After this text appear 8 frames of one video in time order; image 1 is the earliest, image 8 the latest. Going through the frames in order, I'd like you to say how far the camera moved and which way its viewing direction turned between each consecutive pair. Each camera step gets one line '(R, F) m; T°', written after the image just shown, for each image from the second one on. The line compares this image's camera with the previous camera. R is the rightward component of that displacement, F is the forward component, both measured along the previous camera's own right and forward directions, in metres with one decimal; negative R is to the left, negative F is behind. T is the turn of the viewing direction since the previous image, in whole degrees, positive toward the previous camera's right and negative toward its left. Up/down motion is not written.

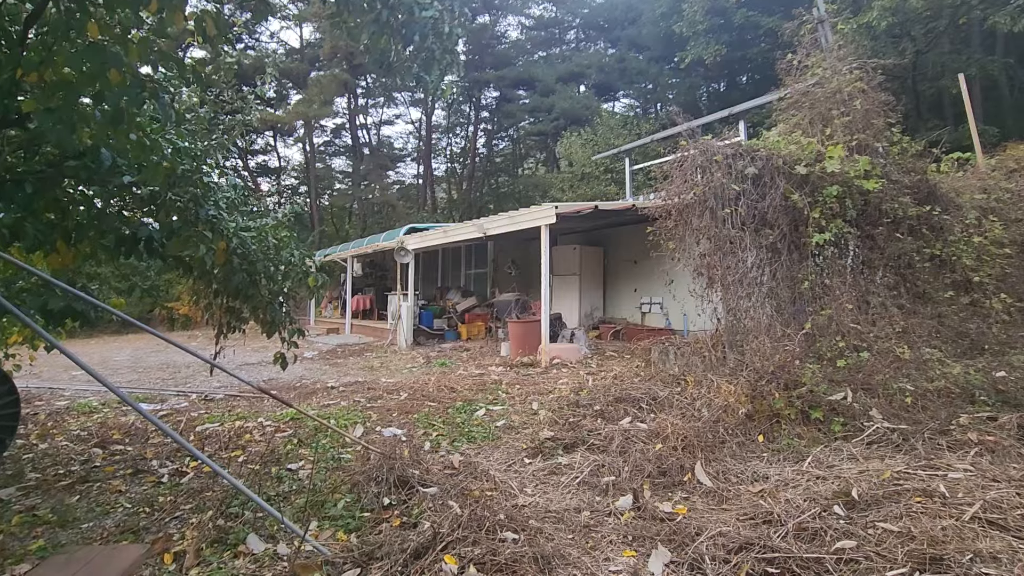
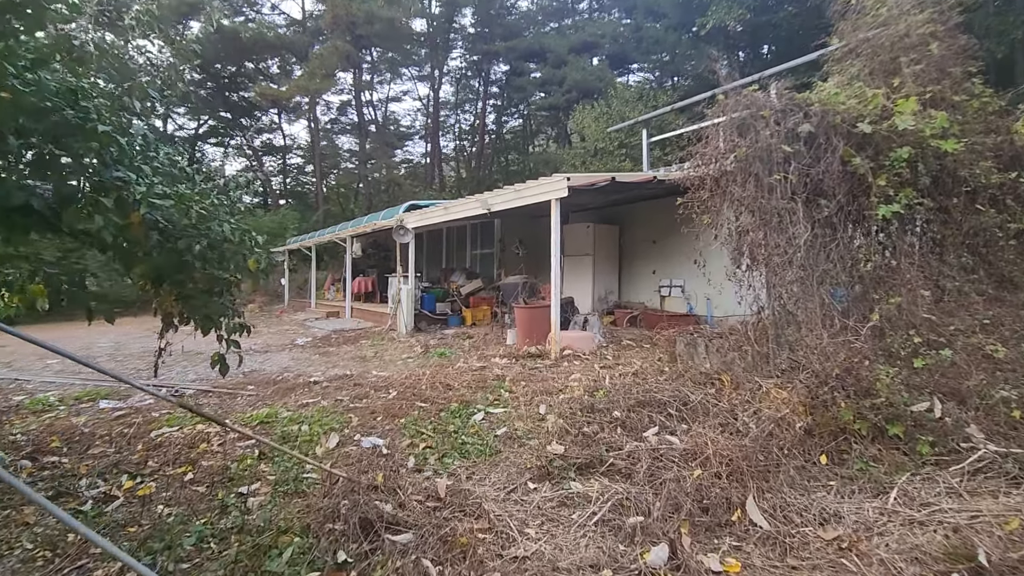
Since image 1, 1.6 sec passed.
(+0.1, +0.7) m; -1°
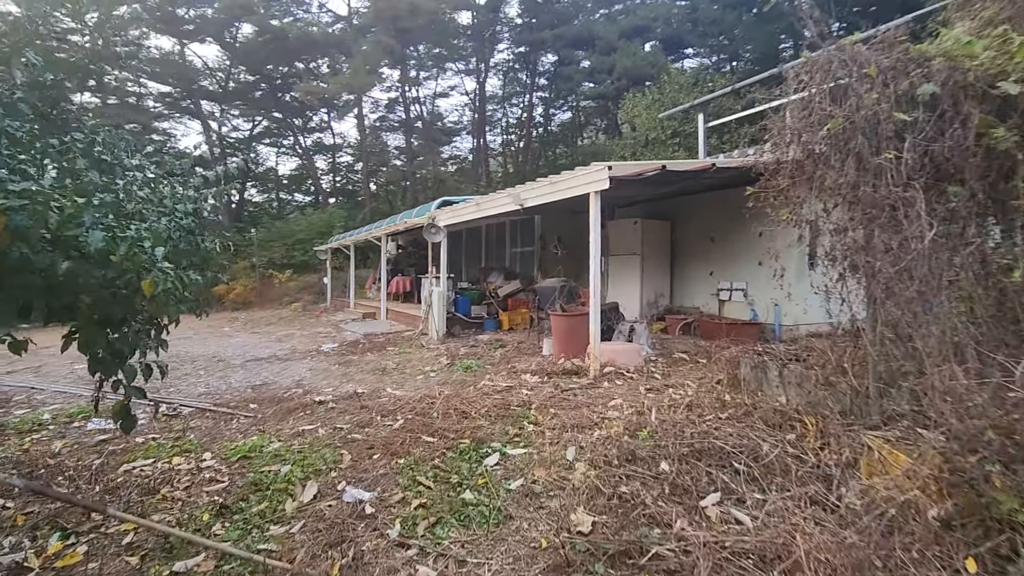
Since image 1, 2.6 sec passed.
(+0.2, +0.8) m; -5°
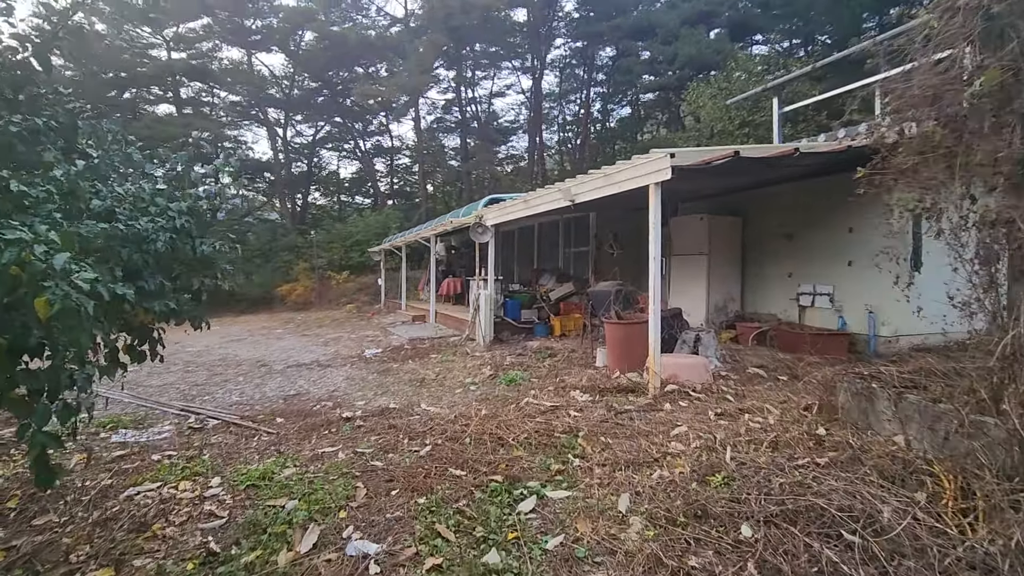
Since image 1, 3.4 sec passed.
(+0.1, +0.6) m; -6°
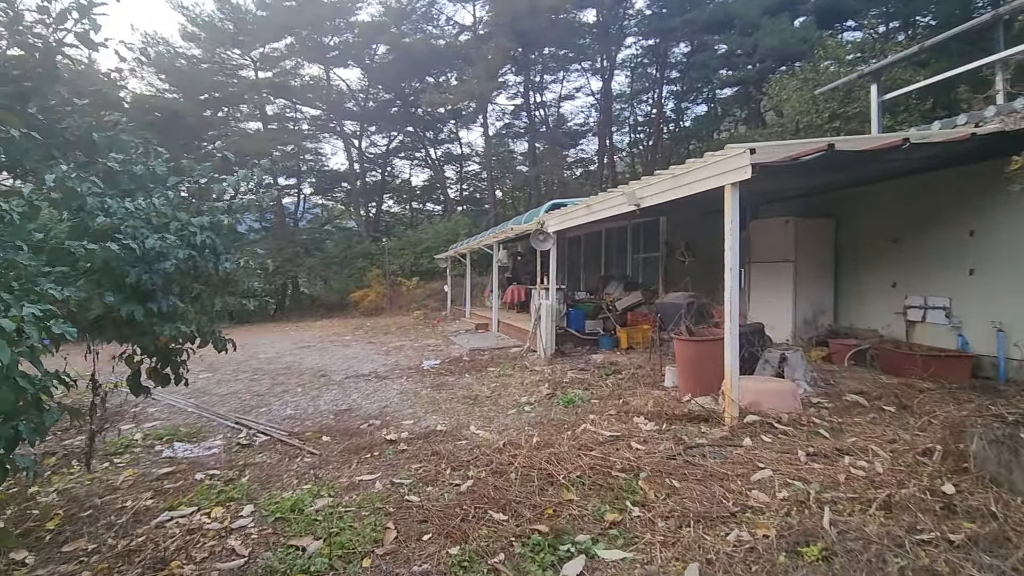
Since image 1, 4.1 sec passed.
(+0.1, +0.4) m; -8°
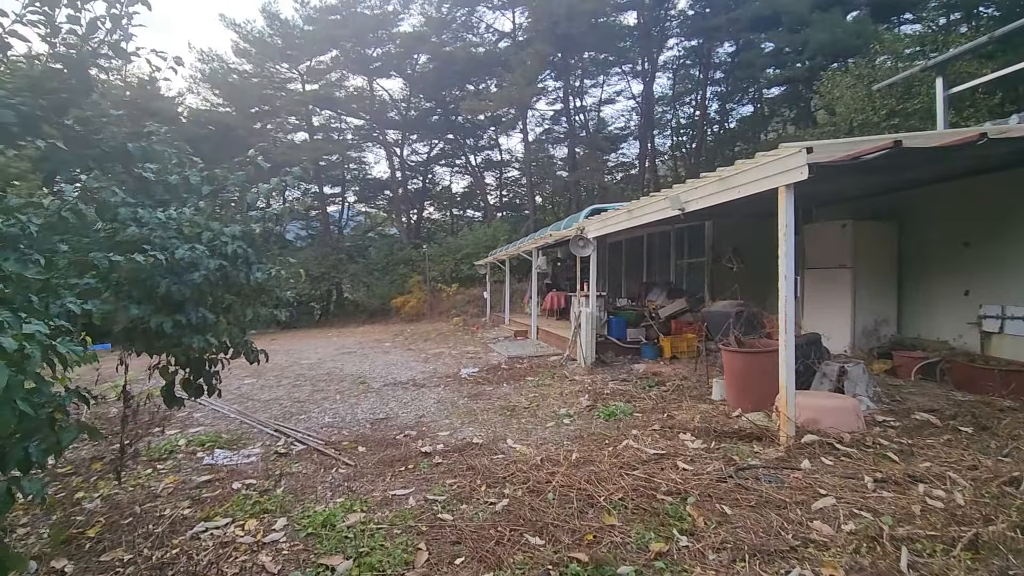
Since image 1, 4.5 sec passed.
(0.0, +0.1) m; -4°
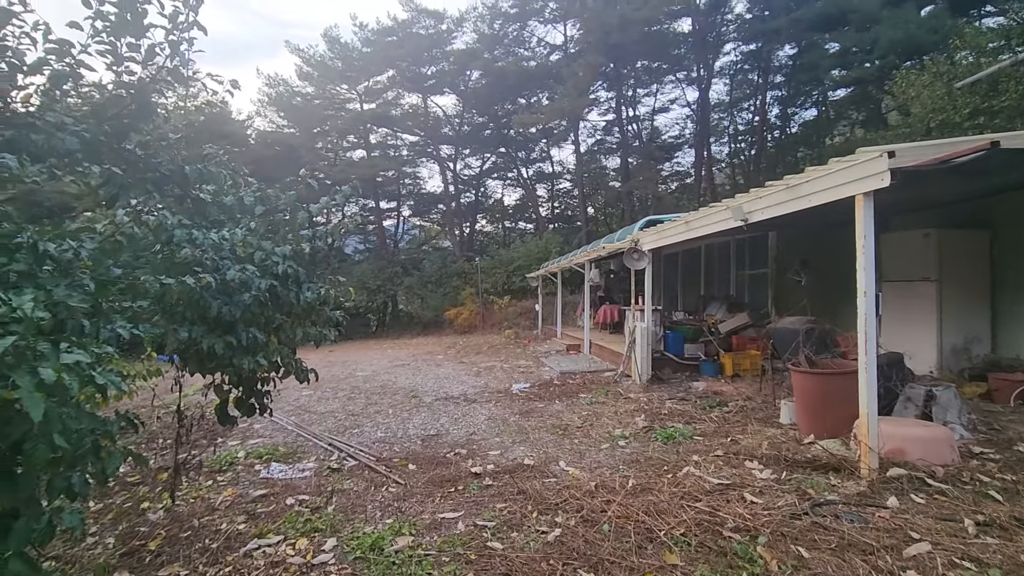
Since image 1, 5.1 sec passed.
(0.0, +0.1) m; -6°
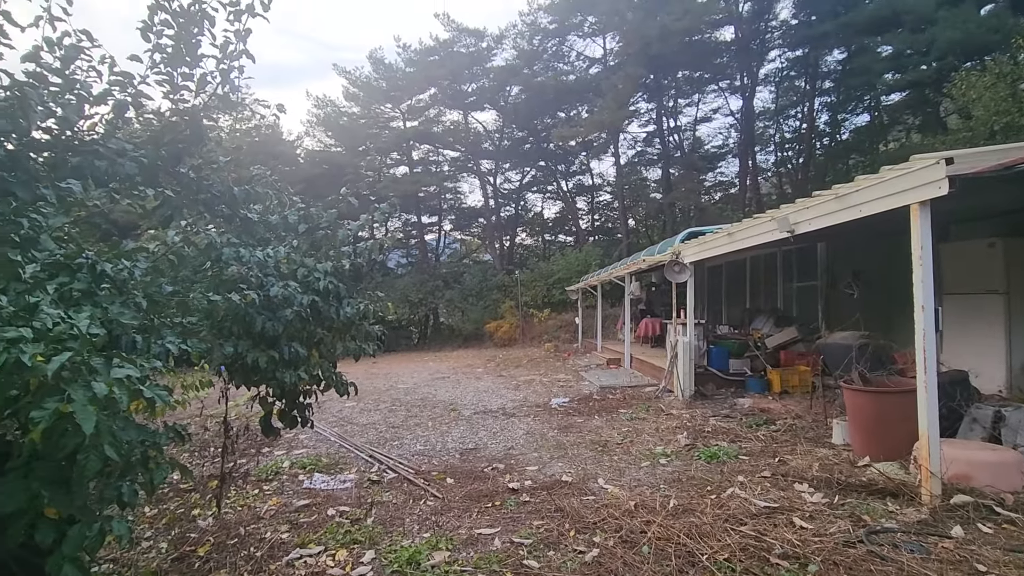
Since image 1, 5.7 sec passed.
(0.0, 0.0) m; -4°
